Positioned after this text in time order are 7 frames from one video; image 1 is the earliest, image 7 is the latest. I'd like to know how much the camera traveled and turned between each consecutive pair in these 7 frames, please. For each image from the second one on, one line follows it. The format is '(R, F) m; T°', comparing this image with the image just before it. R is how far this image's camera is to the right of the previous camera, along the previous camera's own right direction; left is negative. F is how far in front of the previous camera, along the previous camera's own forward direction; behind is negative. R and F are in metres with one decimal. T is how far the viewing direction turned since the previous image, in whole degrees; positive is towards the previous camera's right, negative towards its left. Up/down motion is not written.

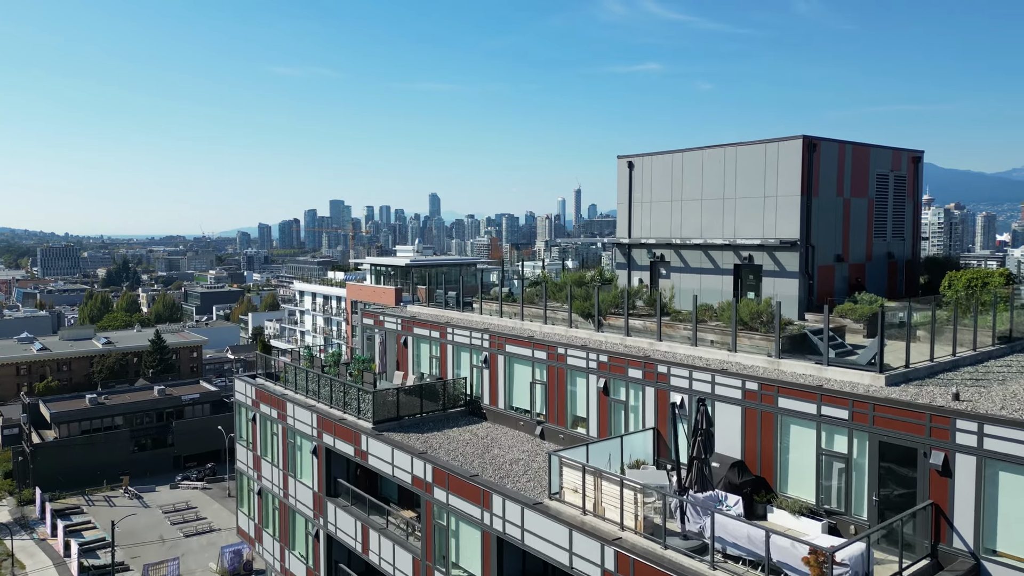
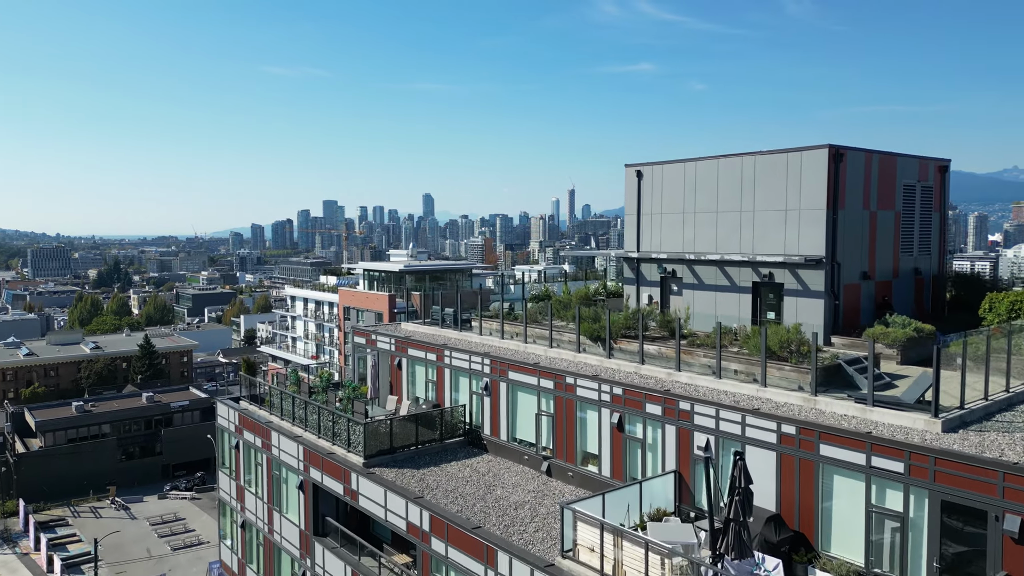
(-0.1, +0.6) m; +1°
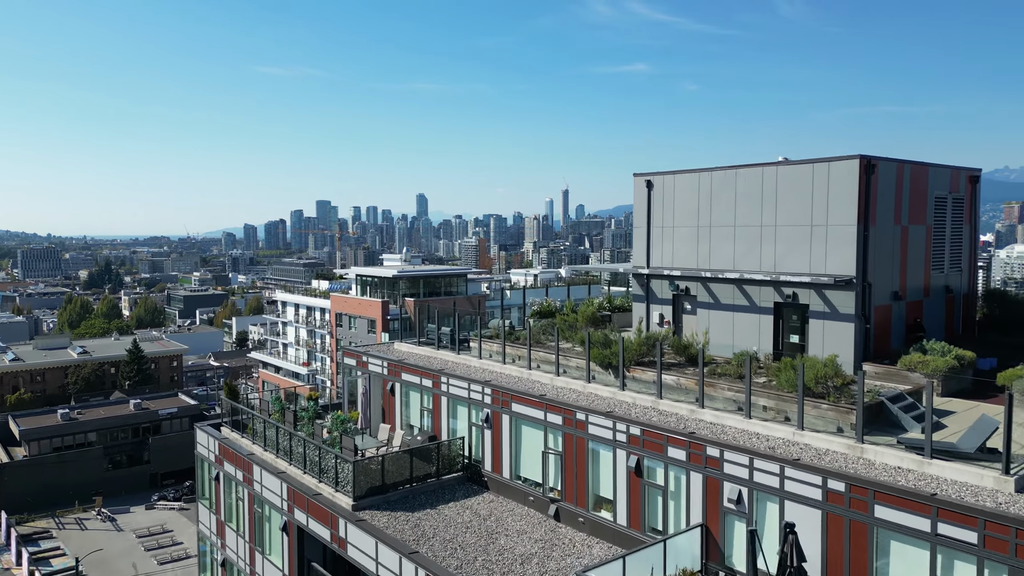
(-0.1, +0.6) m; +1°
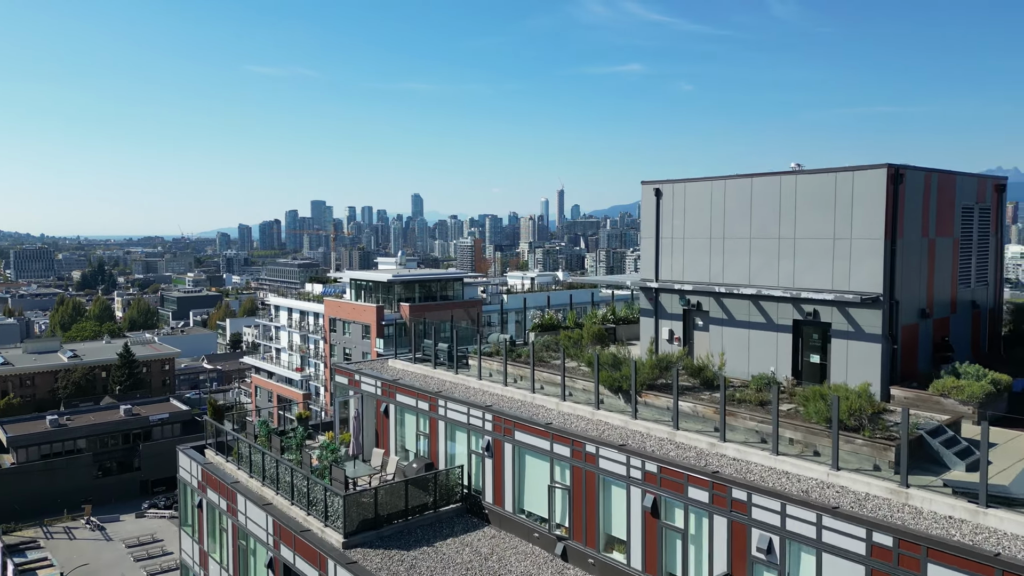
(-0.1, +0.5) m; 0°
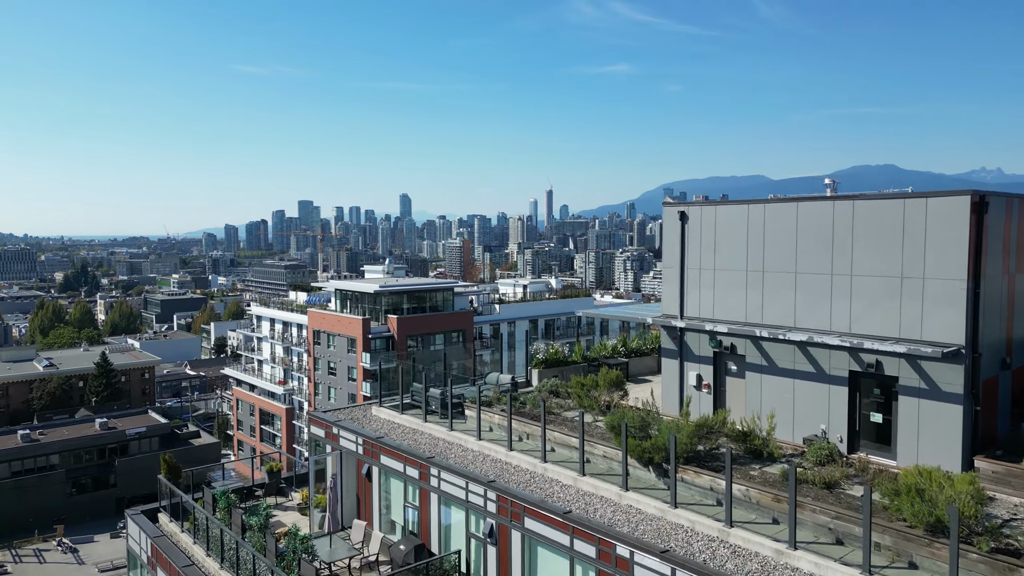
(-0.2, +1.2) m; +1°
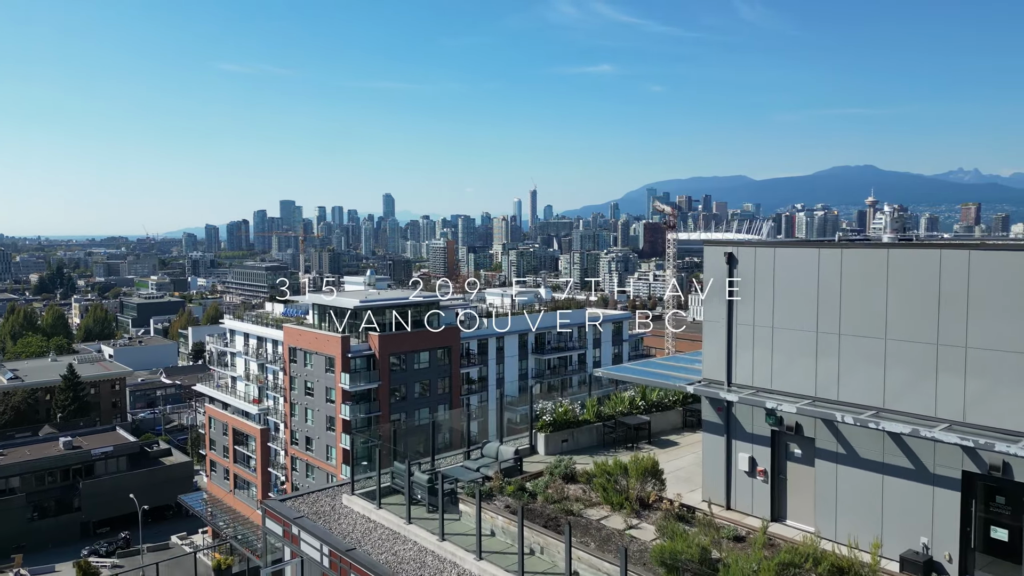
(-0.2, +1.5) m; +1°
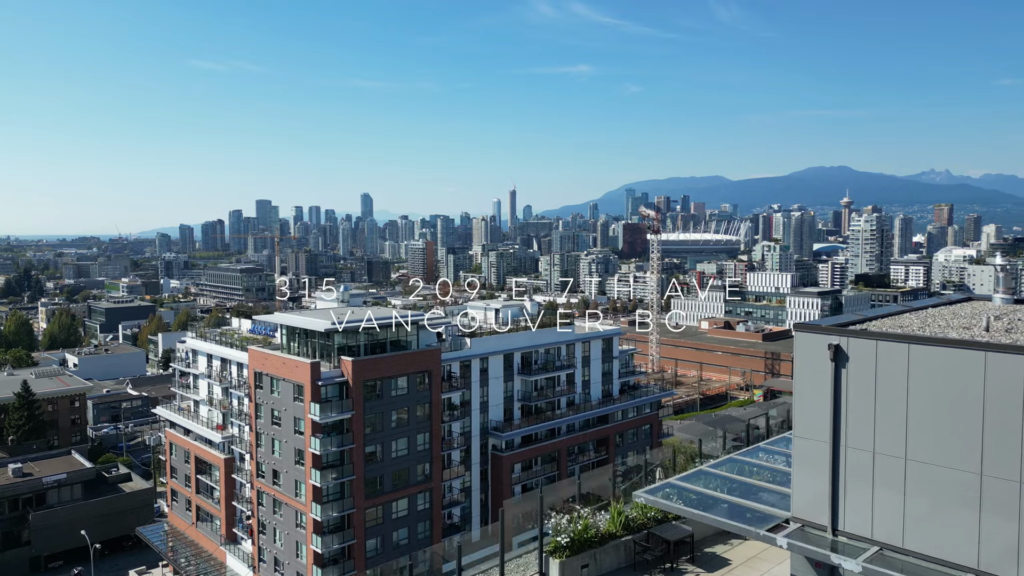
(-0.2, +1.8) m; +2°
